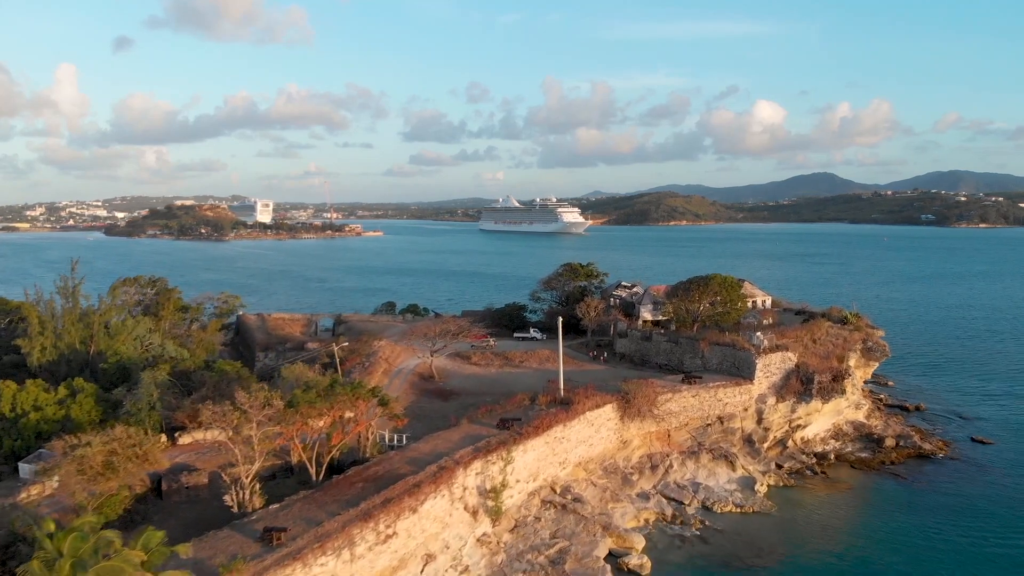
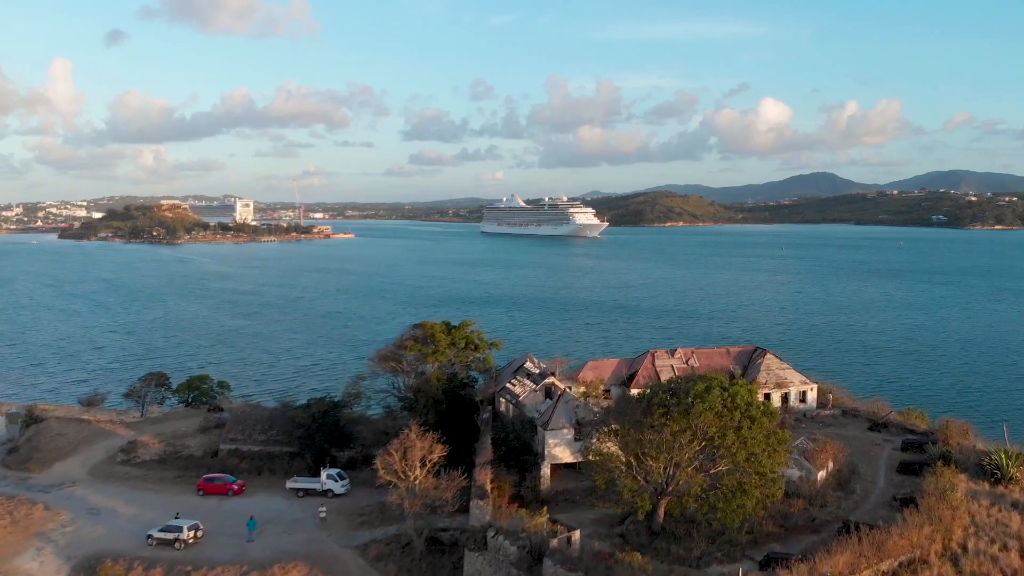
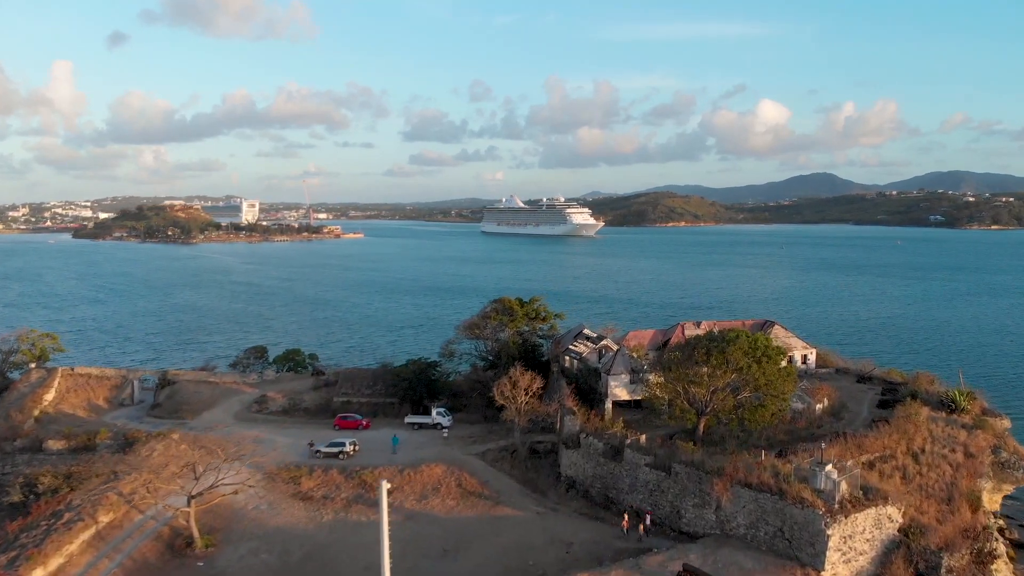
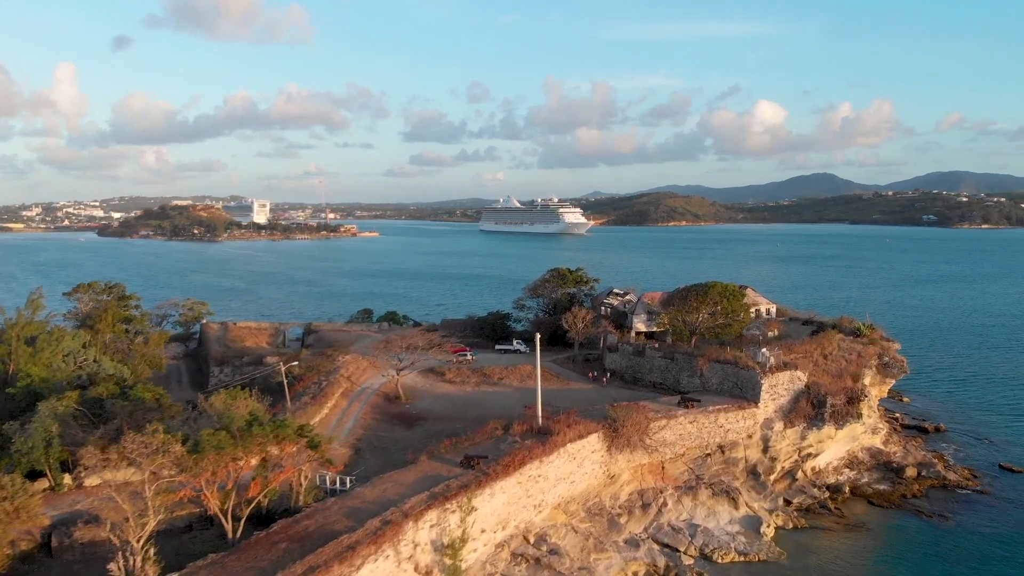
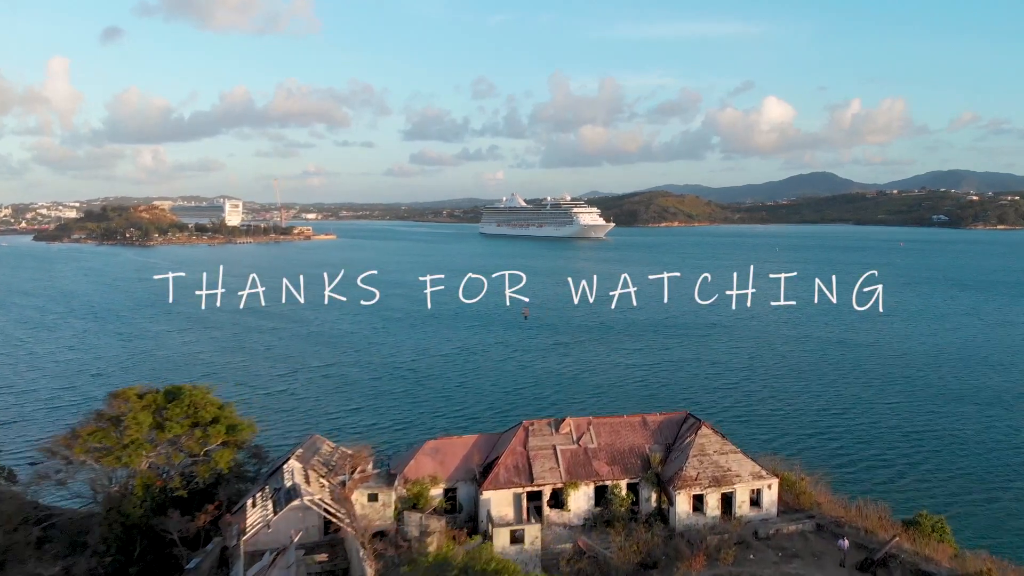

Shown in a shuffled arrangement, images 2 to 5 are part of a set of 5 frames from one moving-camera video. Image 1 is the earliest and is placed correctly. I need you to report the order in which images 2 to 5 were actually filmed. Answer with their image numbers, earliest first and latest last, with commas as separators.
4, 3, 2, 5
